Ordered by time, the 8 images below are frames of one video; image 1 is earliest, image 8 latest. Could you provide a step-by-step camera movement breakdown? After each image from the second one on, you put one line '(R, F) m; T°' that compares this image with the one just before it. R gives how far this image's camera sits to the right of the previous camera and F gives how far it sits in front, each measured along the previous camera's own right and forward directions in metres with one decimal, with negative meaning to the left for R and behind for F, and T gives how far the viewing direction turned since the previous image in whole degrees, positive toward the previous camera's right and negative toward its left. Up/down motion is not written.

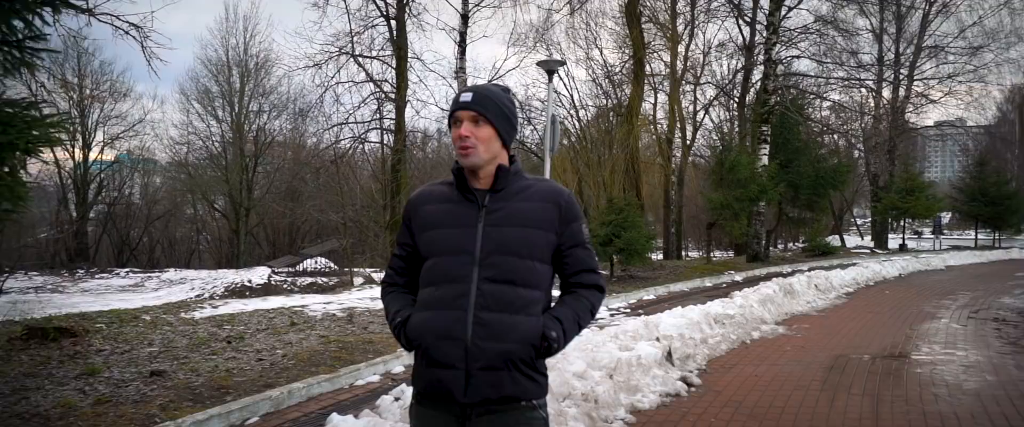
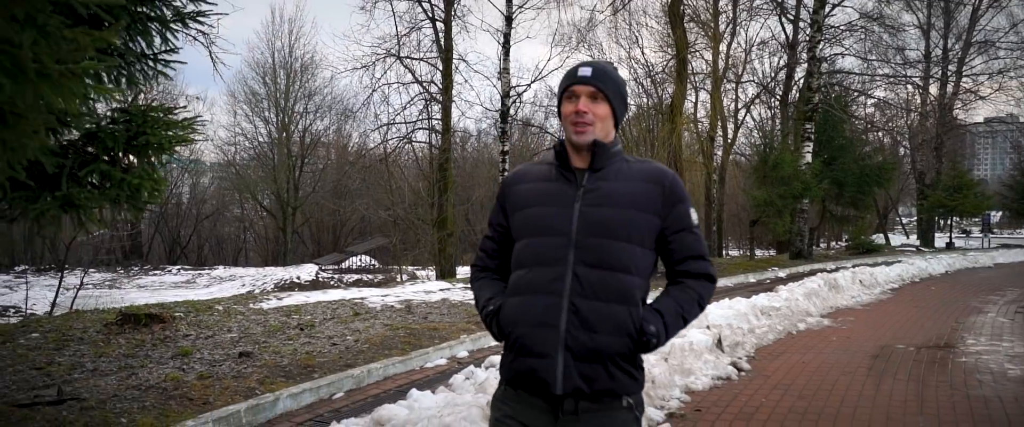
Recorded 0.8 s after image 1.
(-0.2, -0.4) m; -3°
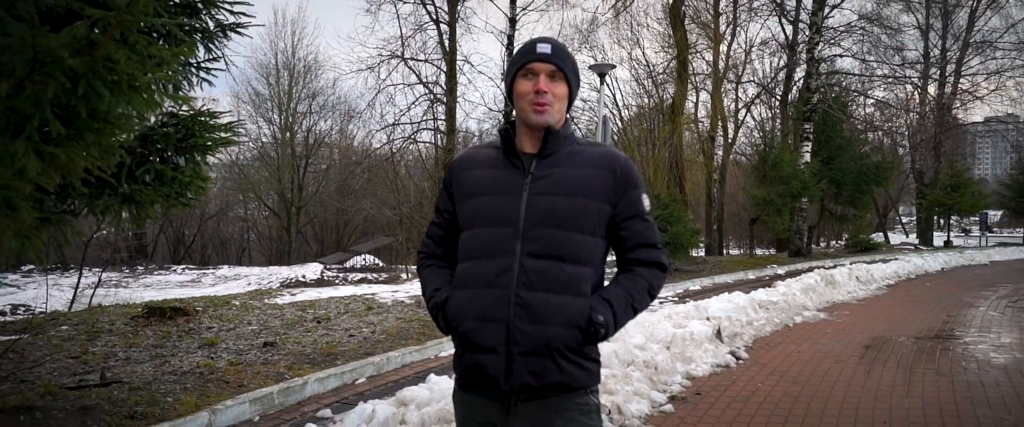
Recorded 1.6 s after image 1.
(-0.1, -0.4) m; 0°
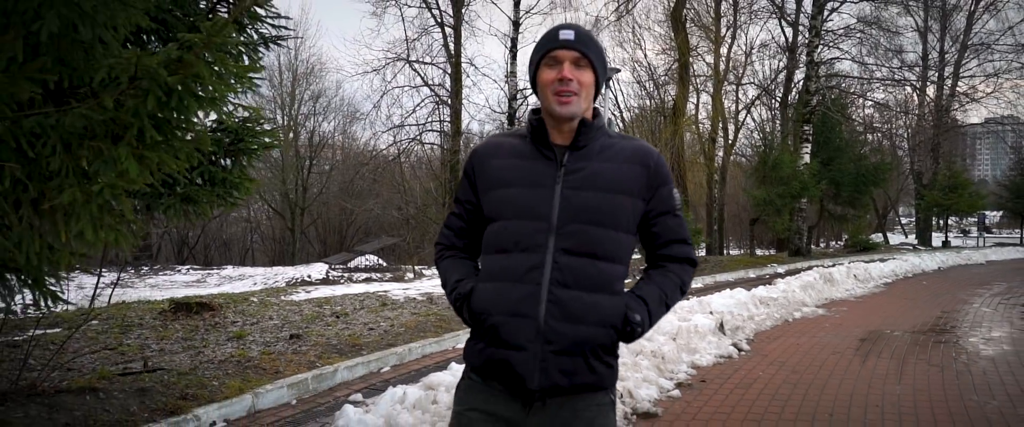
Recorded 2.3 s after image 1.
(-0.1, -0.4) m; 0°
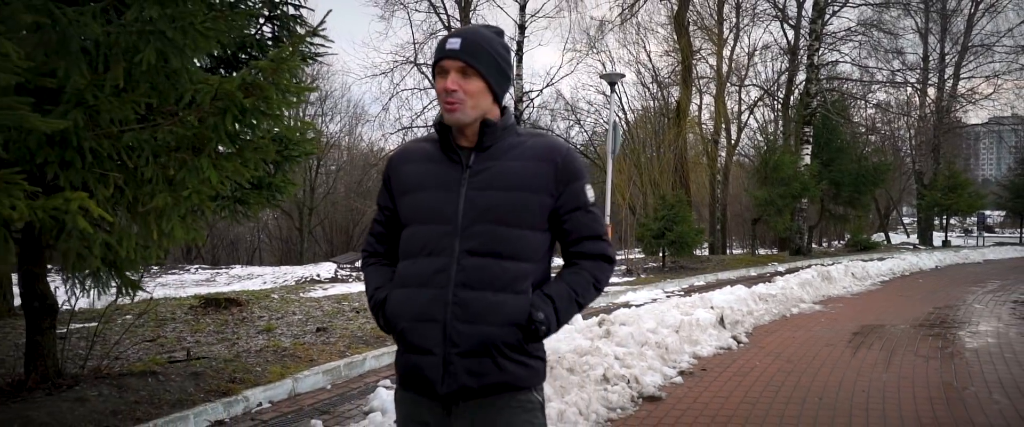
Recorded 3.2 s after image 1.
(-0.1, -0.5) m; 0°
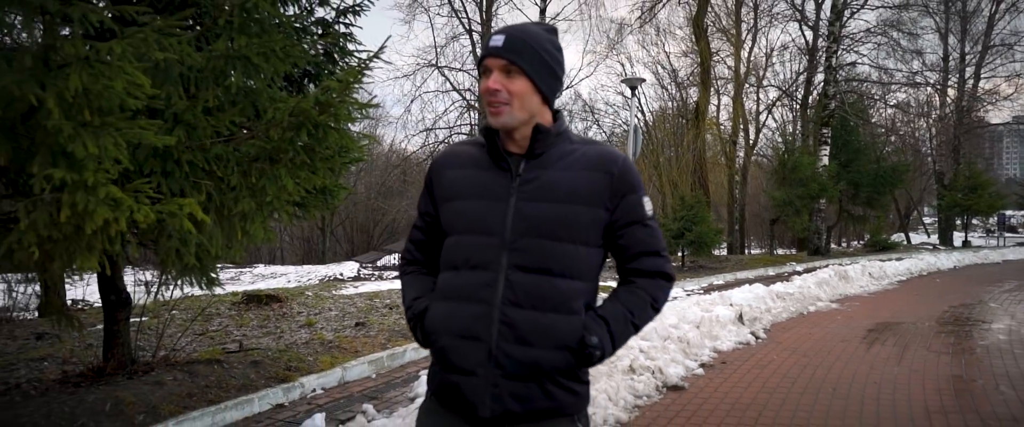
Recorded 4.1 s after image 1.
(-0.1, -0.4) m; -1°
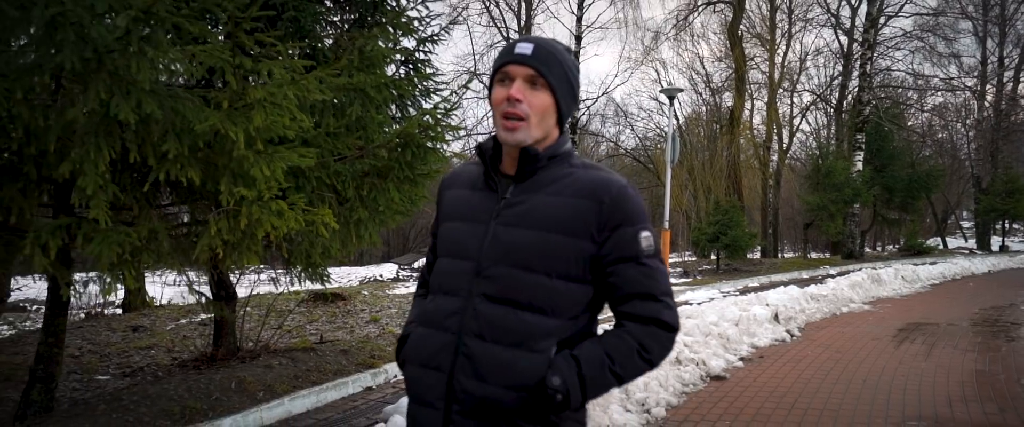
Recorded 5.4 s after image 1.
(-0.2, -0.7) m; -2°
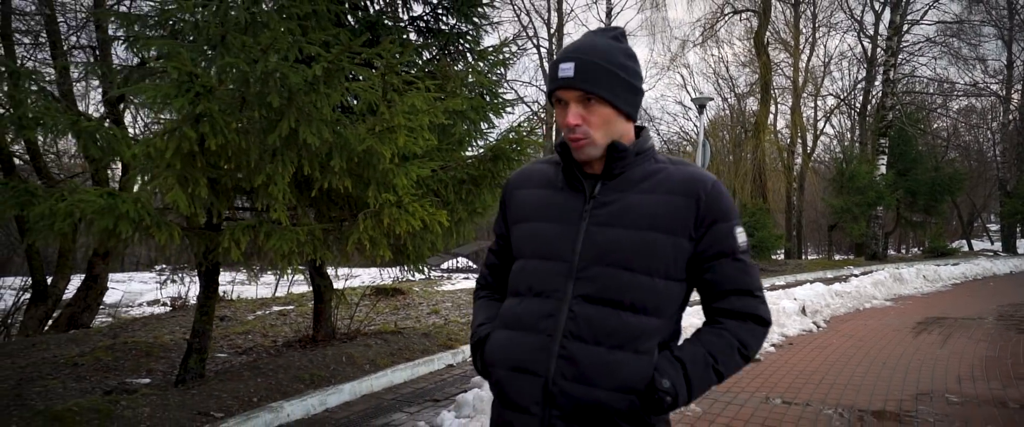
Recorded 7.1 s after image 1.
(-0.4, -0.9) m; -2°
